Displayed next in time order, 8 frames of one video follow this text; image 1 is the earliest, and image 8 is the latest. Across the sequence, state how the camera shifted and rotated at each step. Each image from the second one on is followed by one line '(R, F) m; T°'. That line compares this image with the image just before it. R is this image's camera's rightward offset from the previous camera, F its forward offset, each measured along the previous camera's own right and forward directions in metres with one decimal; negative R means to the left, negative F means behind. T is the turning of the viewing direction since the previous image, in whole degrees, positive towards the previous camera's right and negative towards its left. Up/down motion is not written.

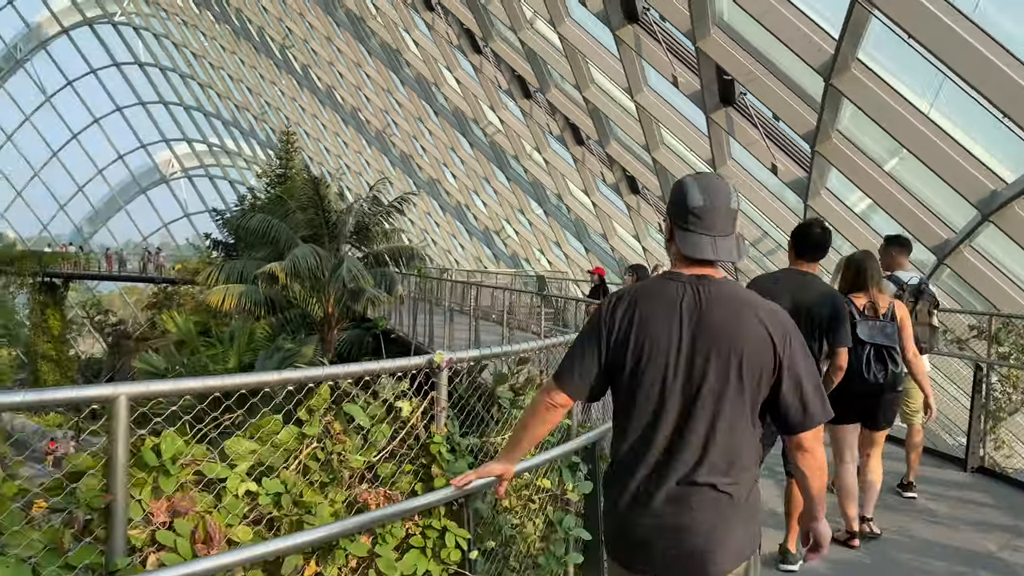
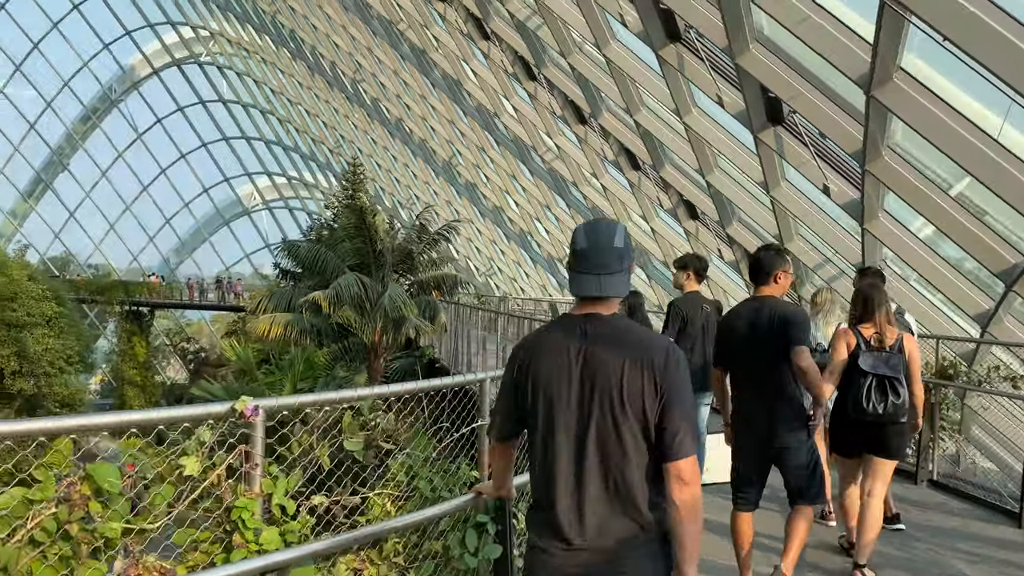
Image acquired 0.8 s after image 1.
(+0.3, +0.2) m; -6°
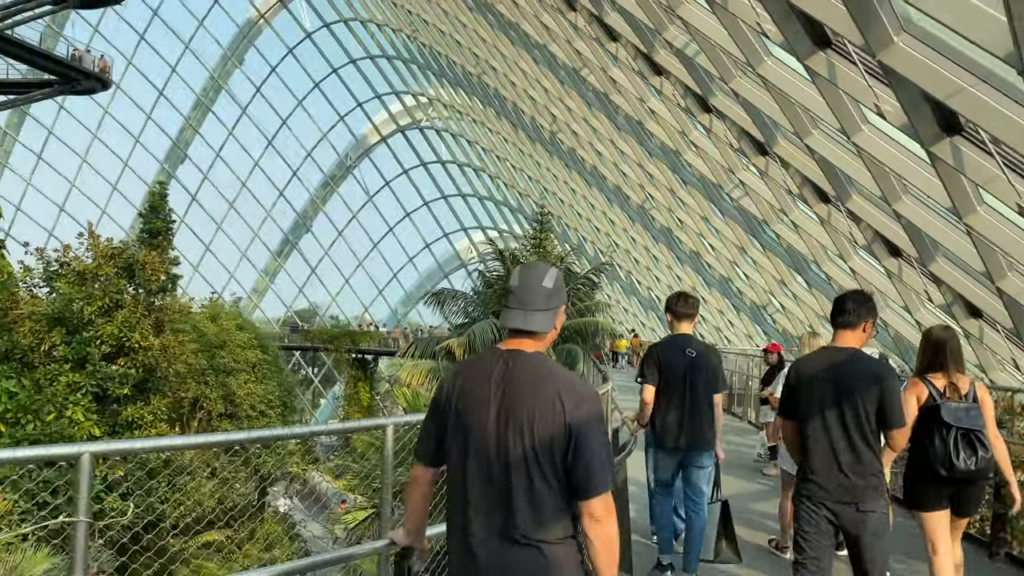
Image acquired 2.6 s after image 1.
(+0.8, +0.6) m; -16°
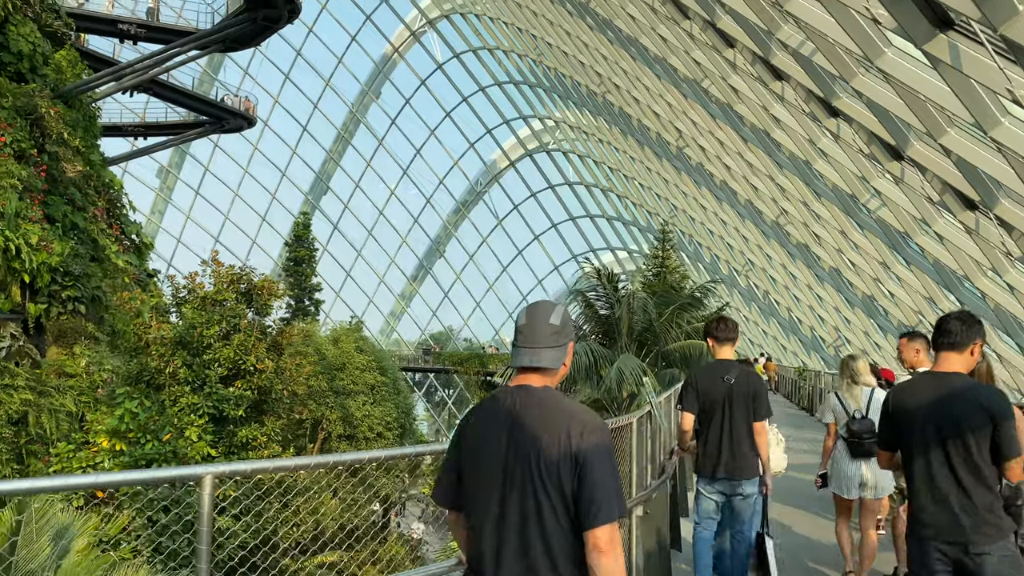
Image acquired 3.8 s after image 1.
(+0.4, +0.4) m; -10°
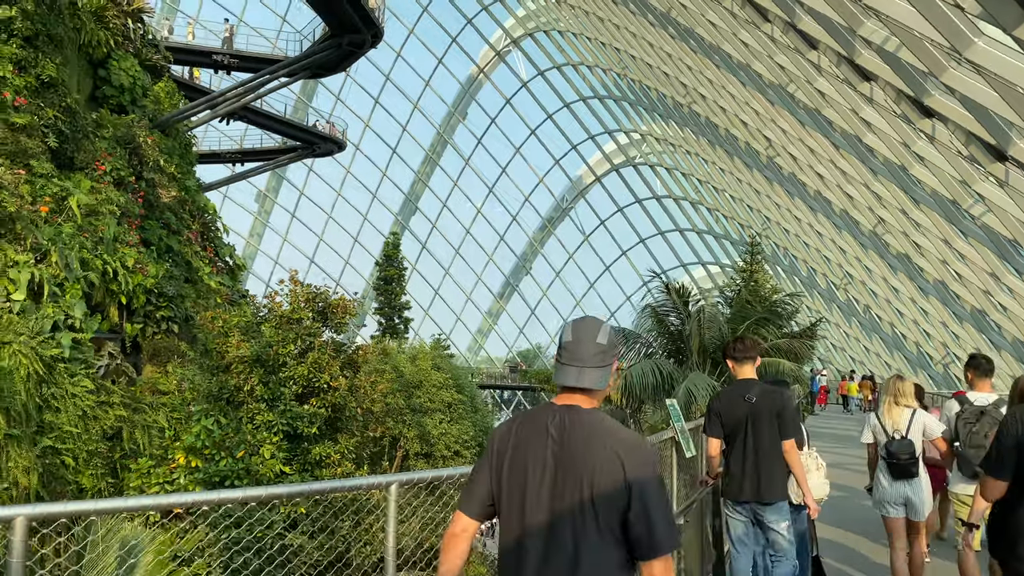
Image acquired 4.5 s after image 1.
(+0.3, +0.2) m; -7°
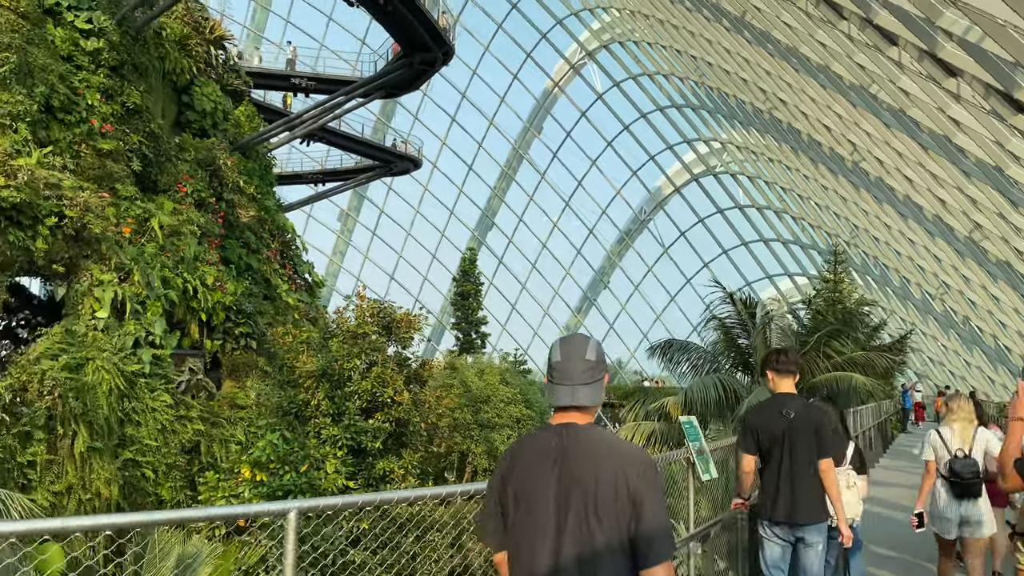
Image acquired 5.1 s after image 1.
(+0.2, +0.2) m; -6°
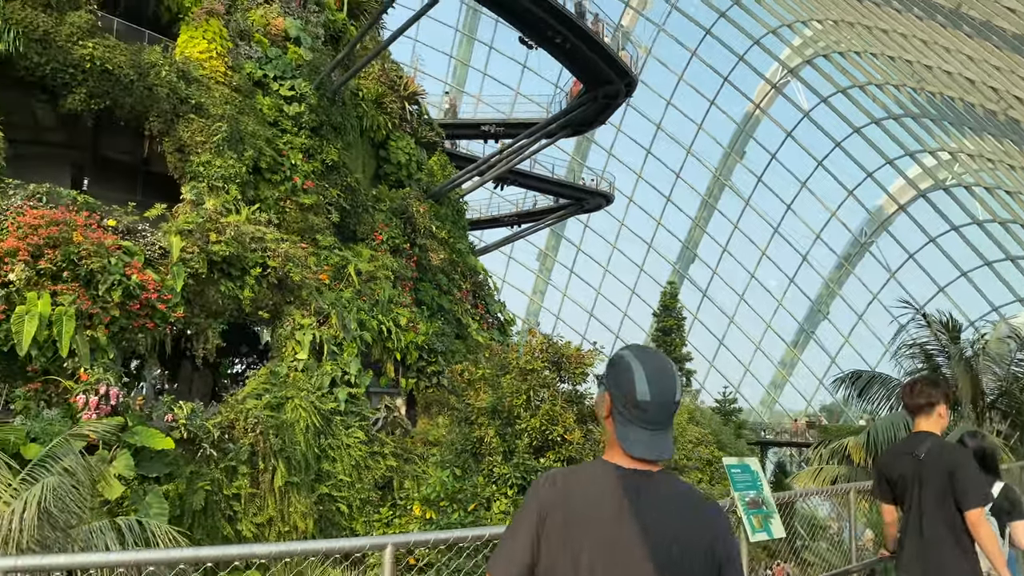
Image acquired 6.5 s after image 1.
(+0.5, +0.4) m; -15°
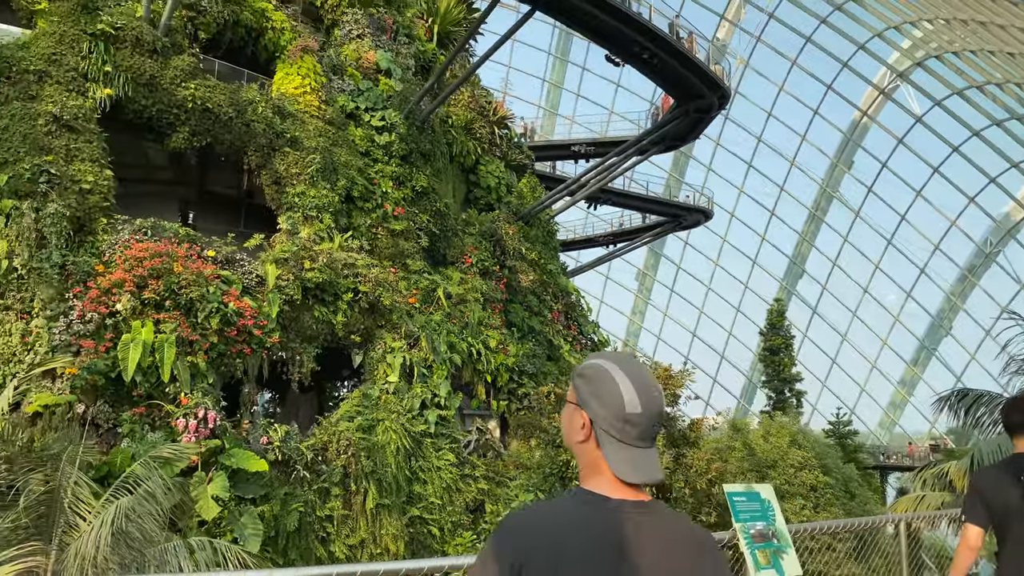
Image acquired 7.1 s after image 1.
(+0.3, +0.1) m; -7°
